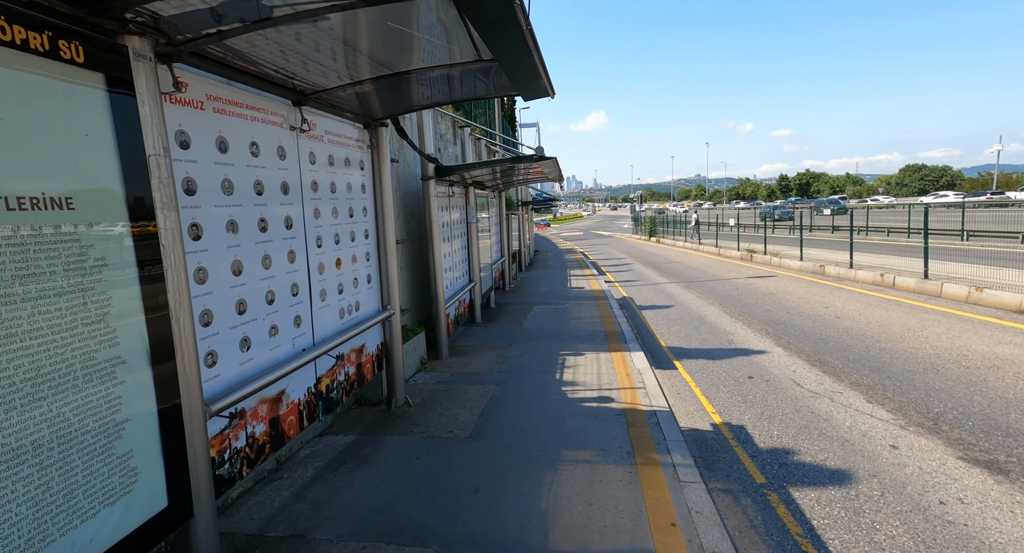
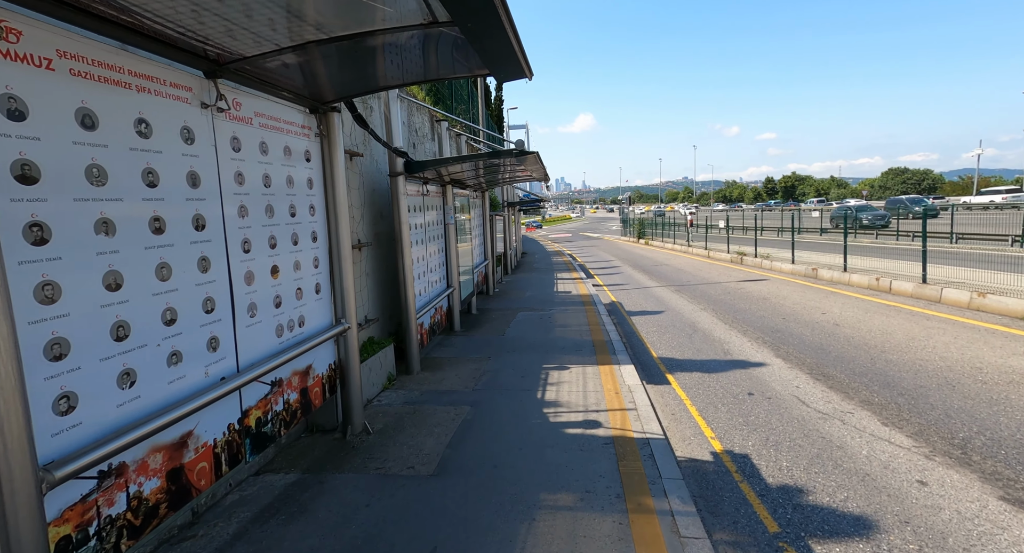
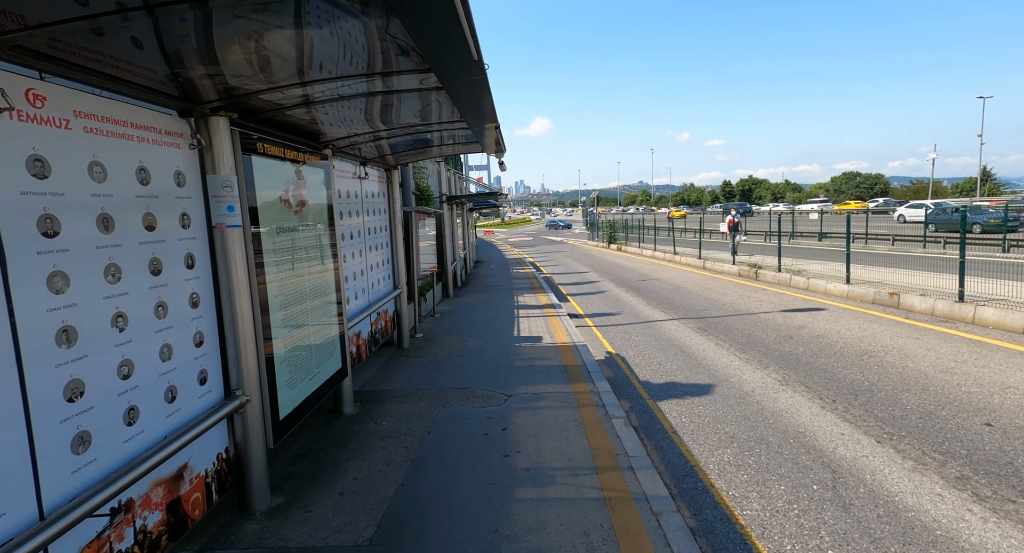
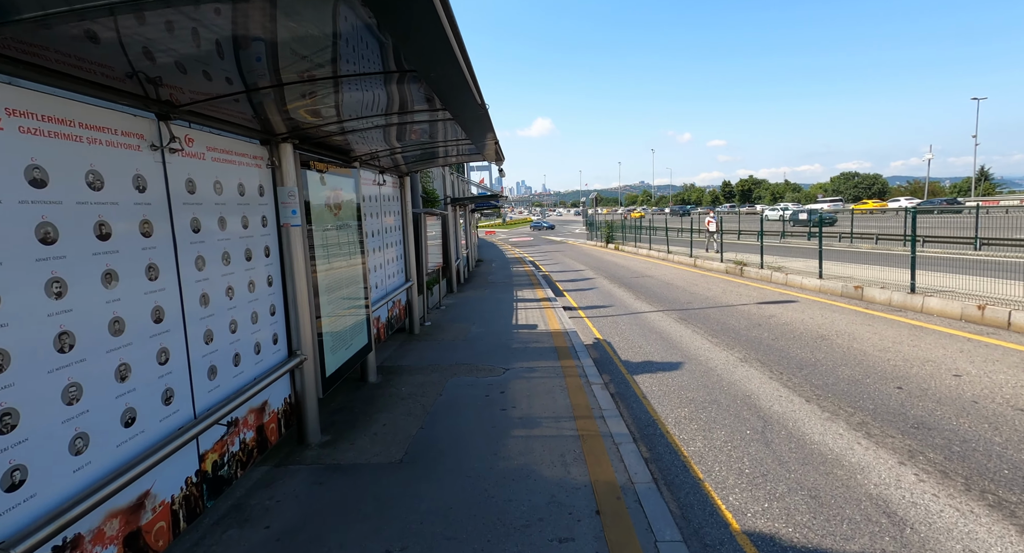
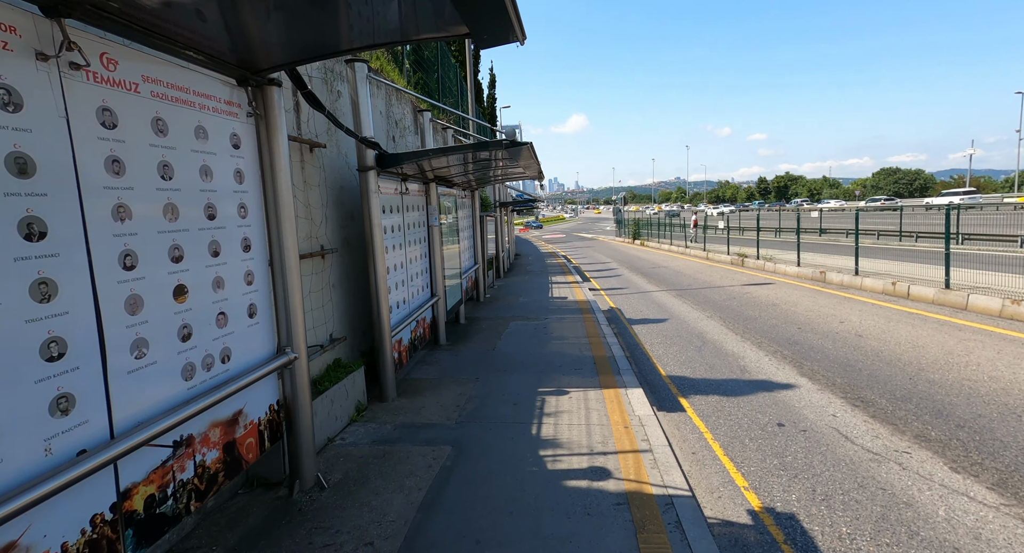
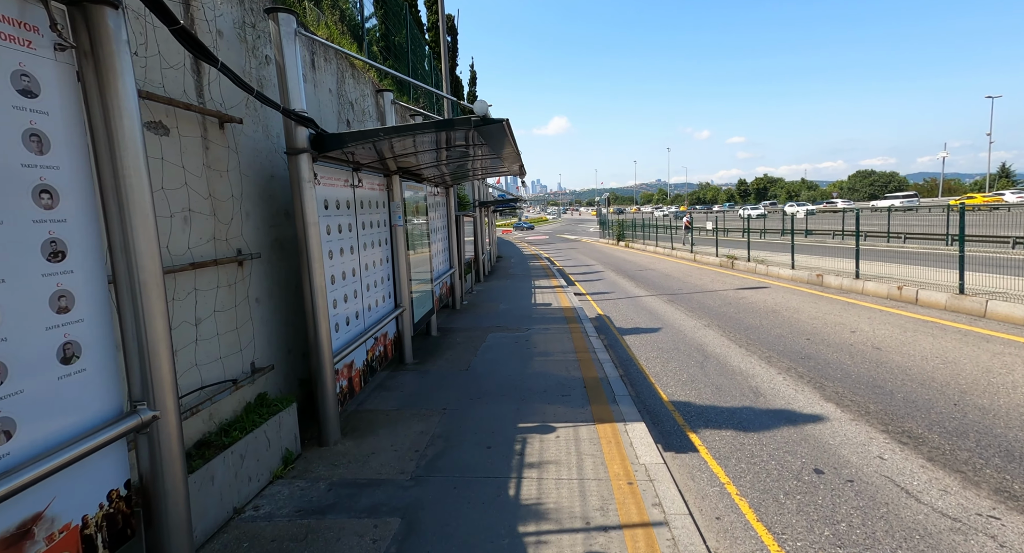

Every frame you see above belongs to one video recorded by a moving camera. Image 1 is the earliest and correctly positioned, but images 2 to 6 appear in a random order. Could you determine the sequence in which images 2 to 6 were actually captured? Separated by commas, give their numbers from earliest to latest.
2, 5, 6, 4, 3
